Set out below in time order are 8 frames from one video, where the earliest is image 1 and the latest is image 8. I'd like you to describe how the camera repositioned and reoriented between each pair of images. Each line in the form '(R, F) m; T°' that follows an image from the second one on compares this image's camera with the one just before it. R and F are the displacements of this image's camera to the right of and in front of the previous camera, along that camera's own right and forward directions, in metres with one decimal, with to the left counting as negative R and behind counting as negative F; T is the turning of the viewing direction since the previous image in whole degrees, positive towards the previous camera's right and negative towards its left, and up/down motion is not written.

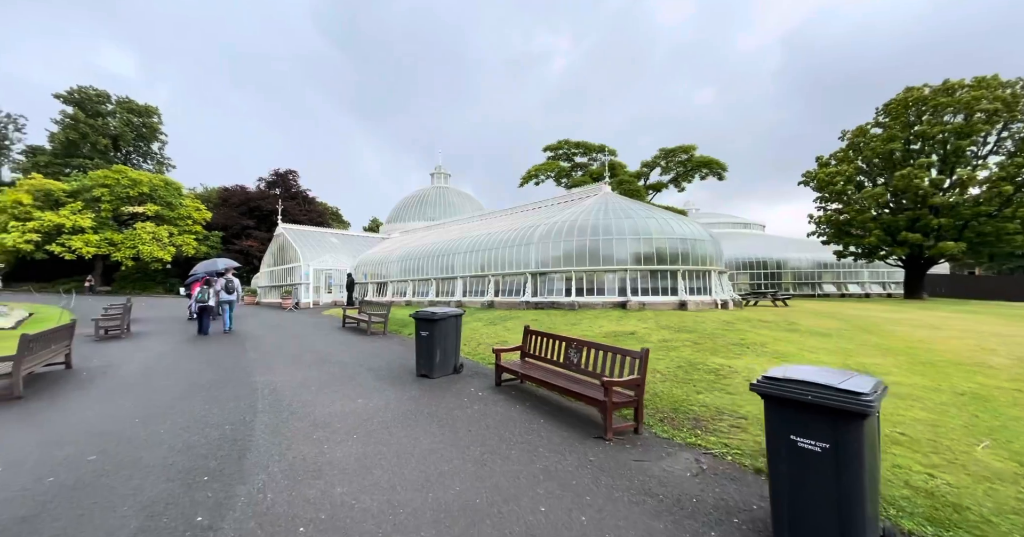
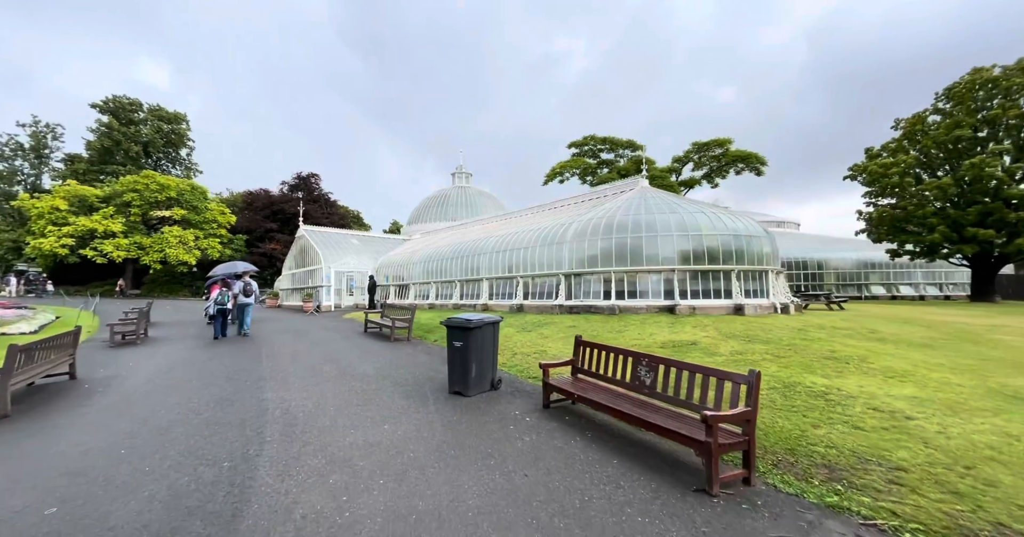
(-0.5, +1.2) m; -3°
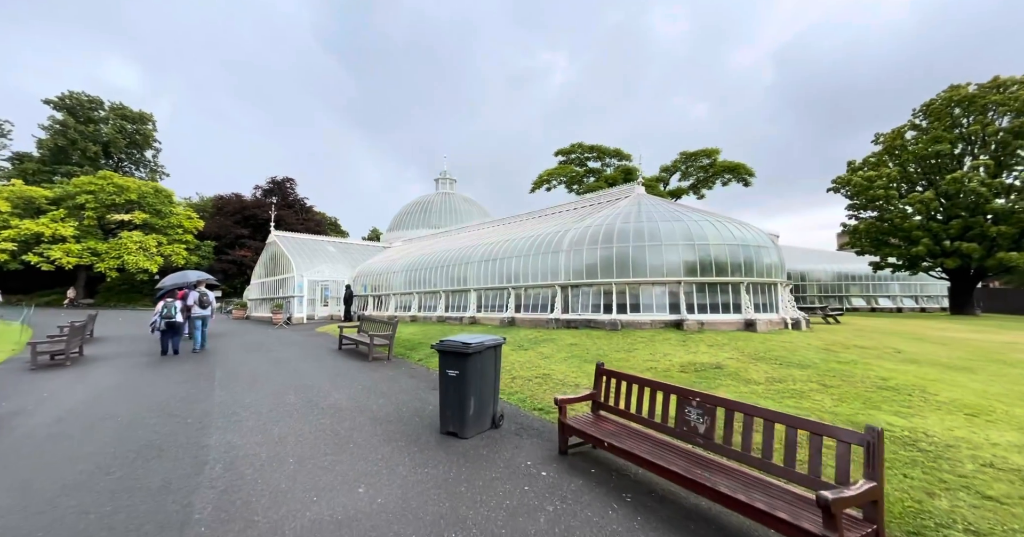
(-0.4, +1.2) m; +3°
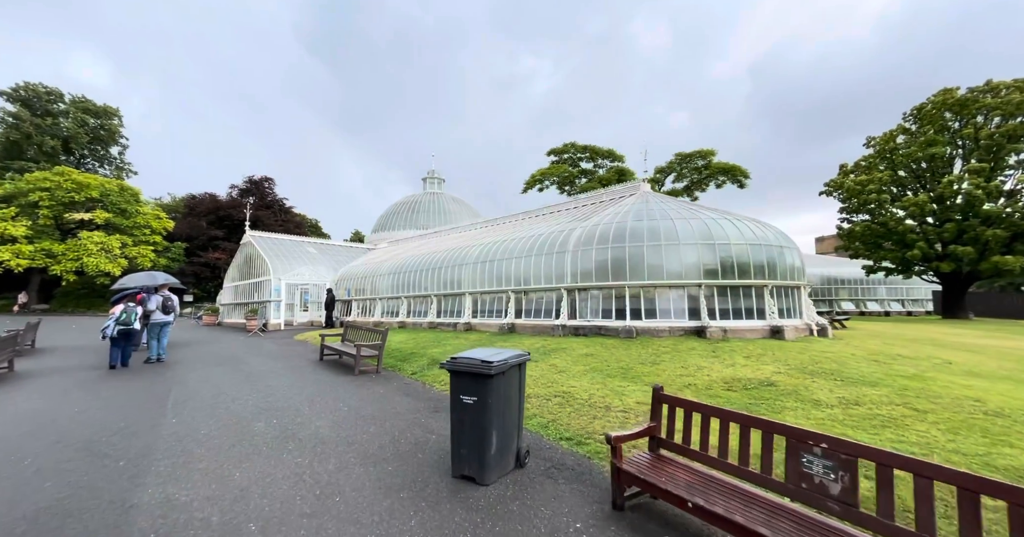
(-0.6, +1.3) m; +2°
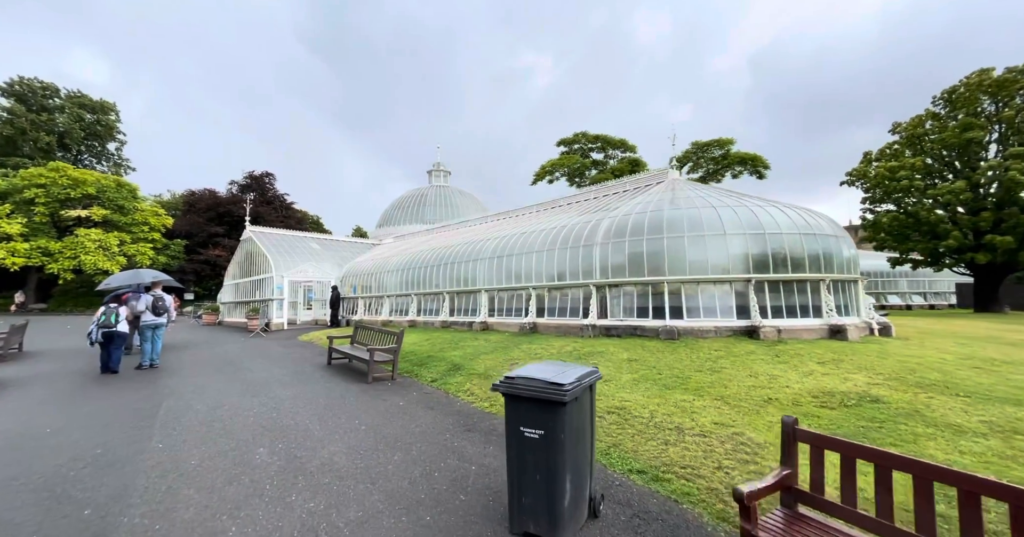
(-0.7, +1.1) m; 0°
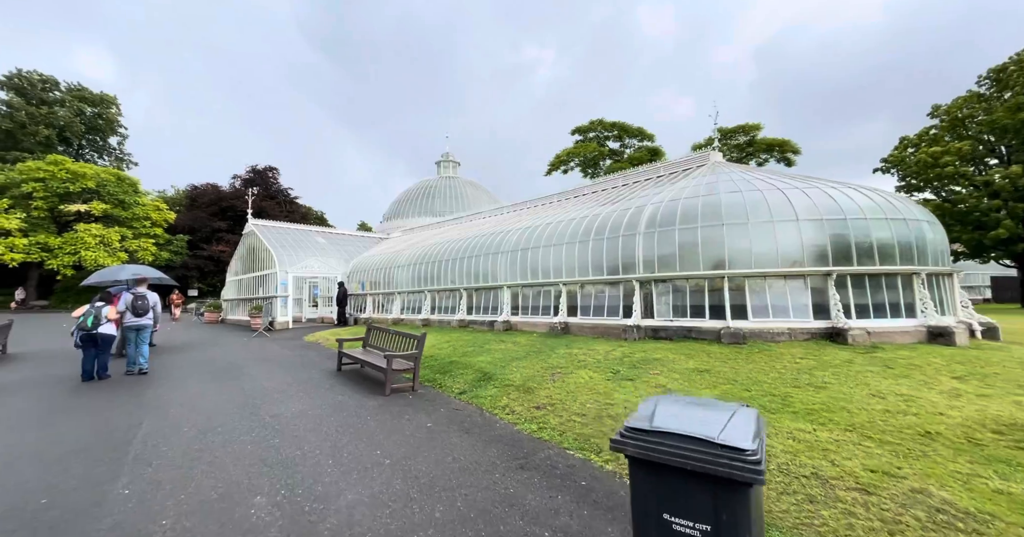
(-0.8, +1.4) m; -1°
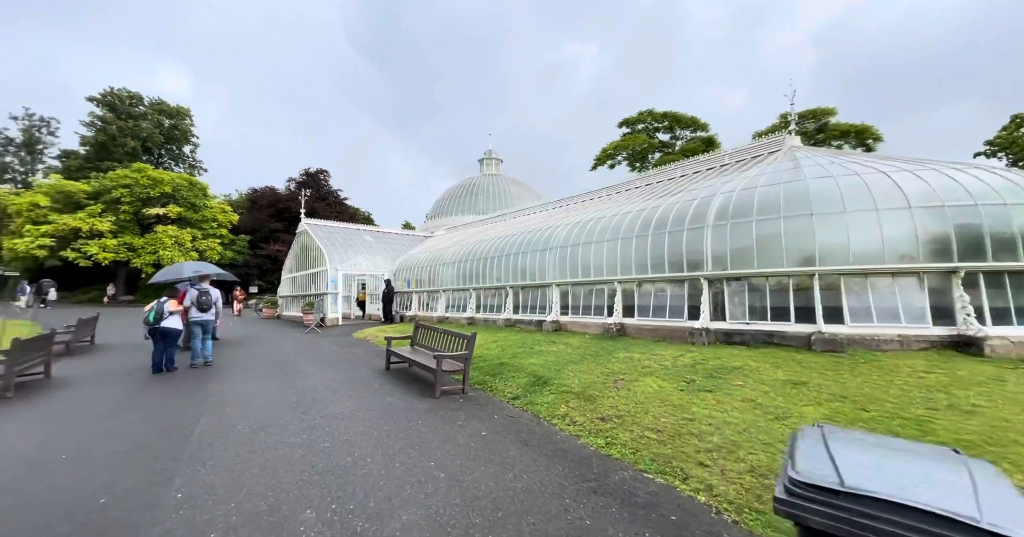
(-0.3, +0.7) m; -6°
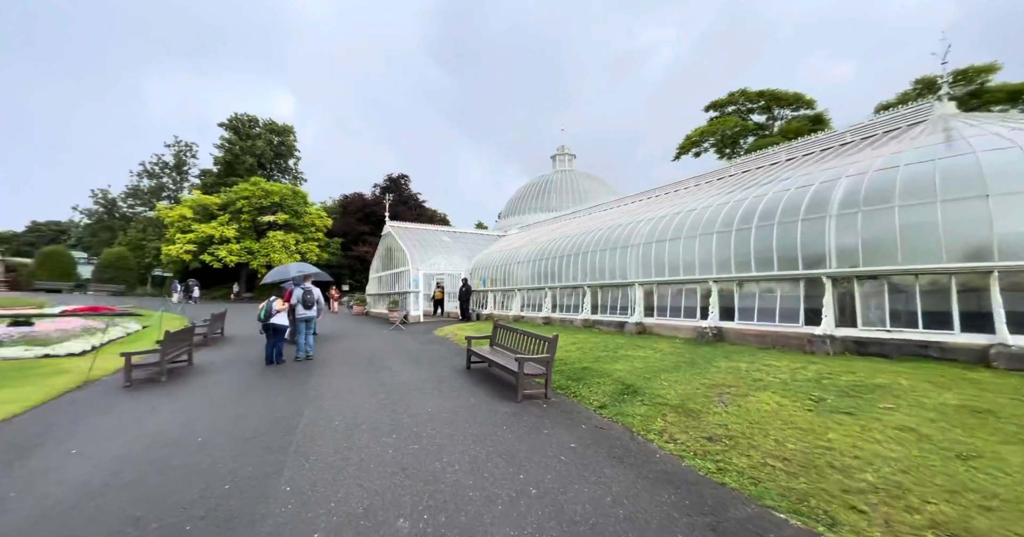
(-0.3, +0.4) m; -10°
